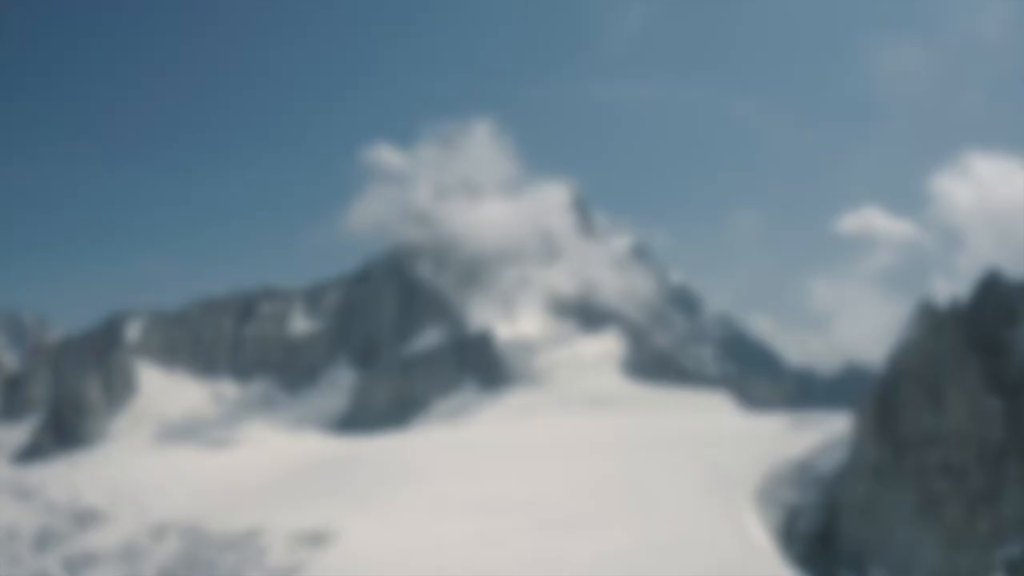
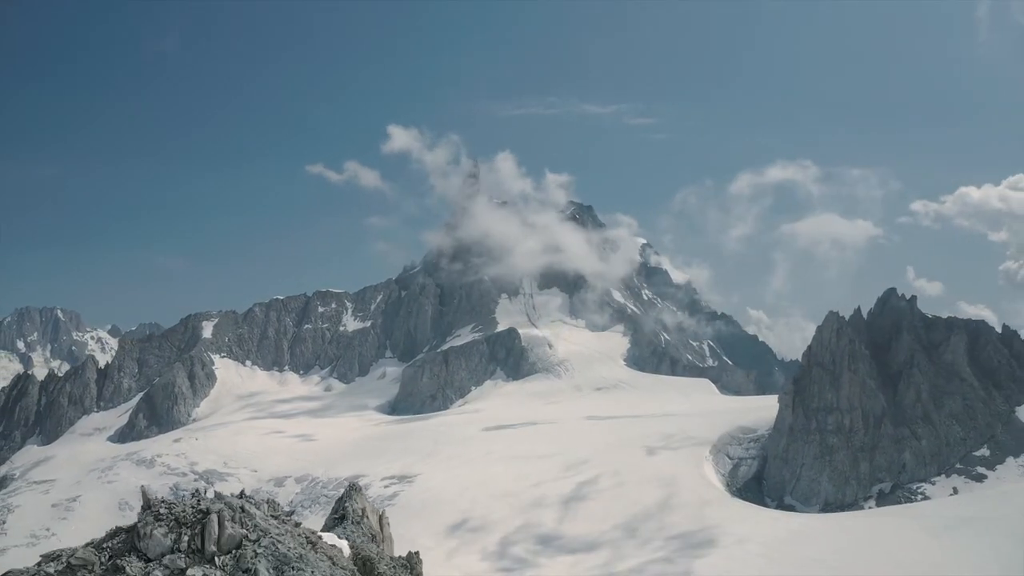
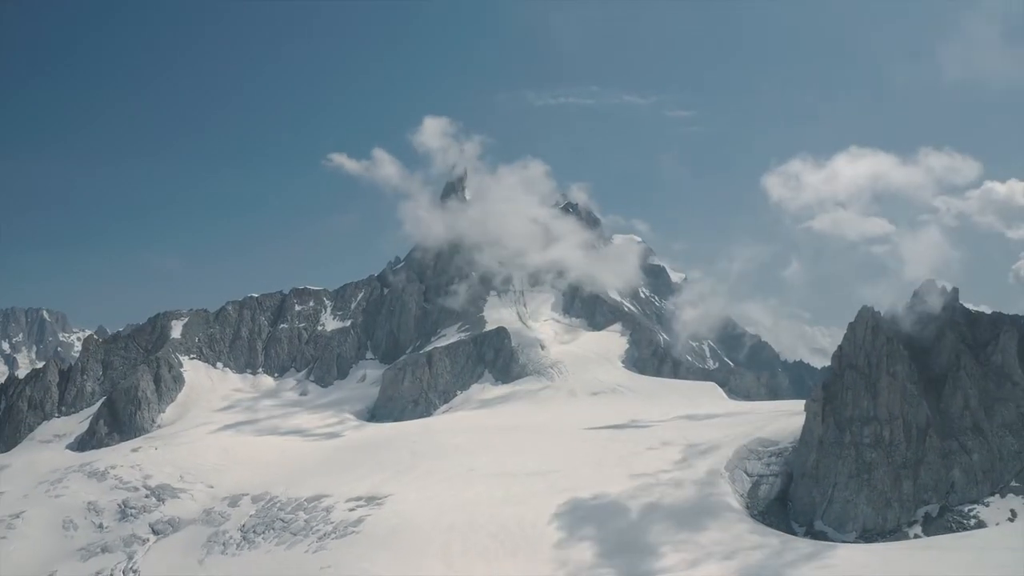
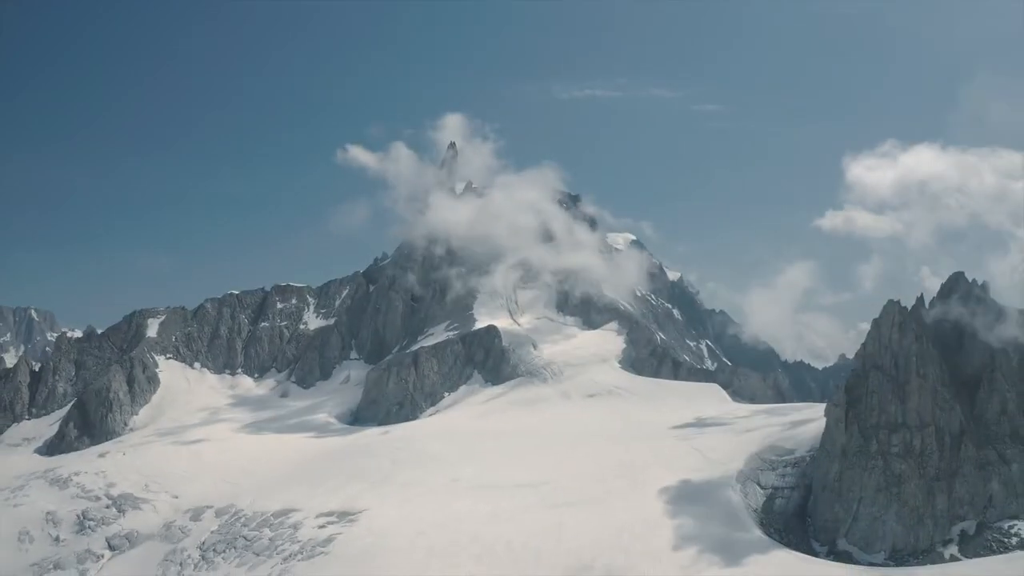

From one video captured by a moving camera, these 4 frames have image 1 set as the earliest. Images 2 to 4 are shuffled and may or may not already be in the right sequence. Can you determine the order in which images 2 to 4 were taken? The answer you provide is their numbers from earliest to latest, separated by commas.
4, 3, 2
